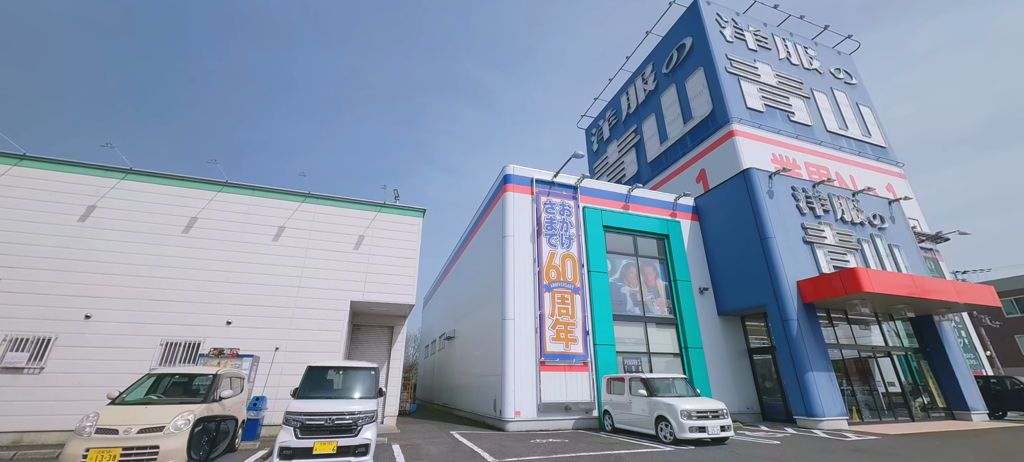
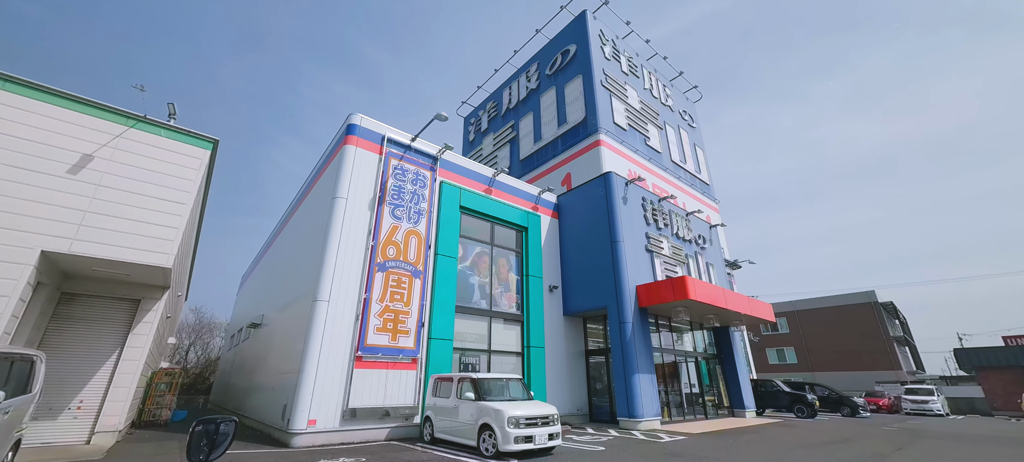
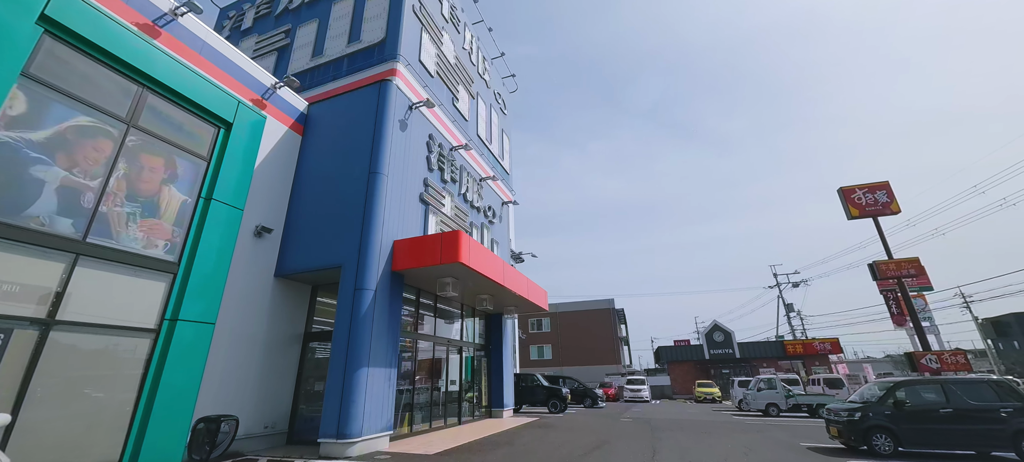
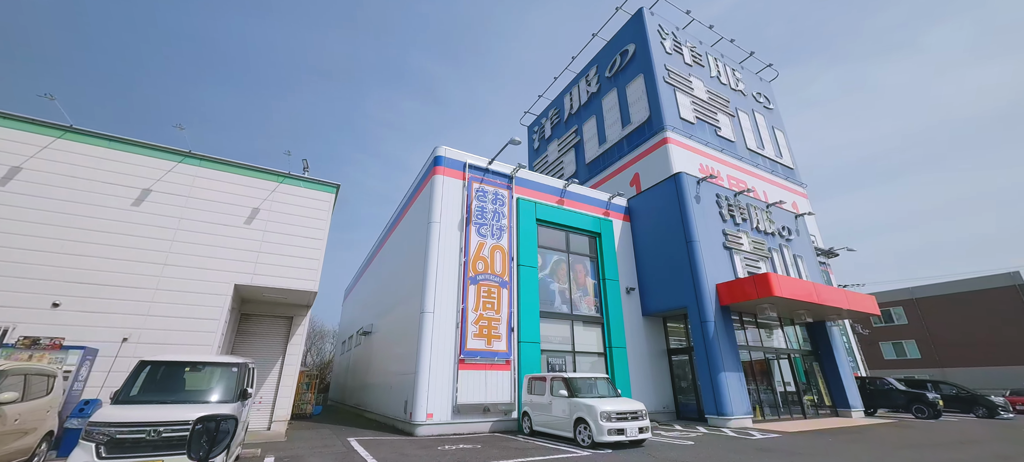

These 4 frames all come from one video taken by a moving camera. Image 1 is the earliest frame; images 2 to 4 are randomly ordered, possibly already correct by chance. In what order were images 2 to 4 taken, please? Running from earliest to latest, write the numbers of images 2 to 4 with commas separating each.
4, 2, 3
